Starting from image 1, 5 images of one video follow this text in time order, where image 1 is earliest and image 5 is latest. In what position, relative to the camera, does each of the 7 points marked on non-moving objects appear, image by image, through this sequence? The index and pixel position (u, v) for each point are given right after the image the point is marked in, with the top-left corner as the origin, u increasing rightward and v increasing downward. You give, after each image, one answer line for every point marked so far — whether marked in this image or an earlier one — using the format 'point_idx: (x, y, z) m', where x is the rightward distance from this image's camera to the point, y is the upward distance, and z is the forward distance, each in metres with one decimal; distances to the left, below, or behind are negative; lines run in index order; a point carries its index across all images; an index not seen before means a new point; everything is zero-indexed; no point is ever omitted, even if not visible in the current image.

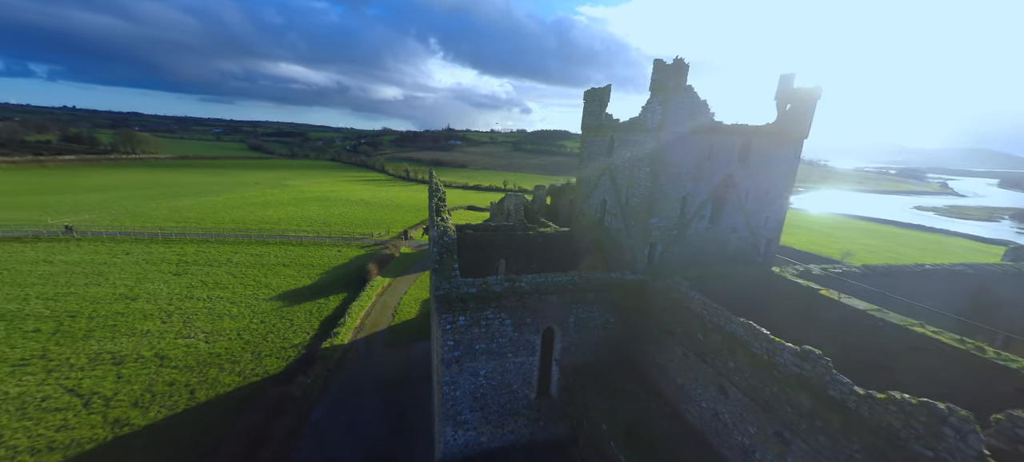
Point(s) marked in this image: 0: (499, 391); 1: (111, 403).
0: (-0.4, -5.6, +12.6) m
1: (-16.5, -7.1, +14.9) m
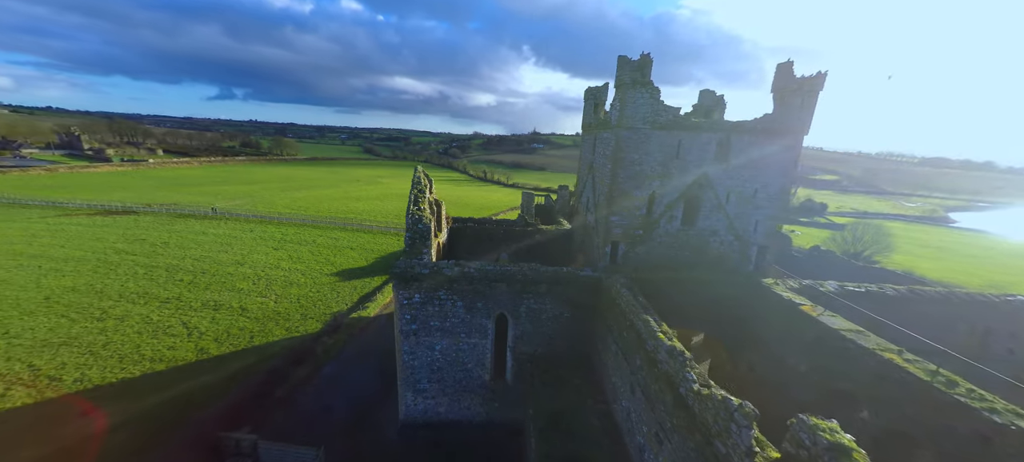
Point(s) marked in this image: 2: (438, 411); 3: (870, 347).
0: (-2.2, -5.2, +13.9) m
1: (-17.2, -5.8, +20.1) m
2: (-2.9, -7.2, +14.4) m
3: (+9.0, -2.9, +9.1) m
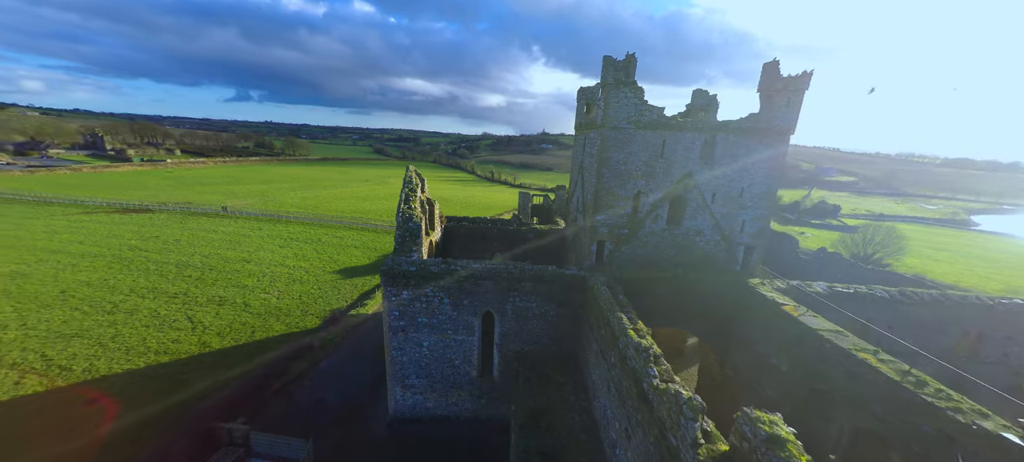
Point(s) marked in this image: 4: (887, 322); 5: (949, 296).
0: (-2.7, -5.2, +14.1) m
1: (-17.5, -5.7, +20.8) m
2: (-3.5, -7.1, +14.6) m
3: (+8.3, -2.9, +9.0) m
4: (+13.0, -3.1, +12.6) m
5: (+15.2, -2.3, +12.6) m
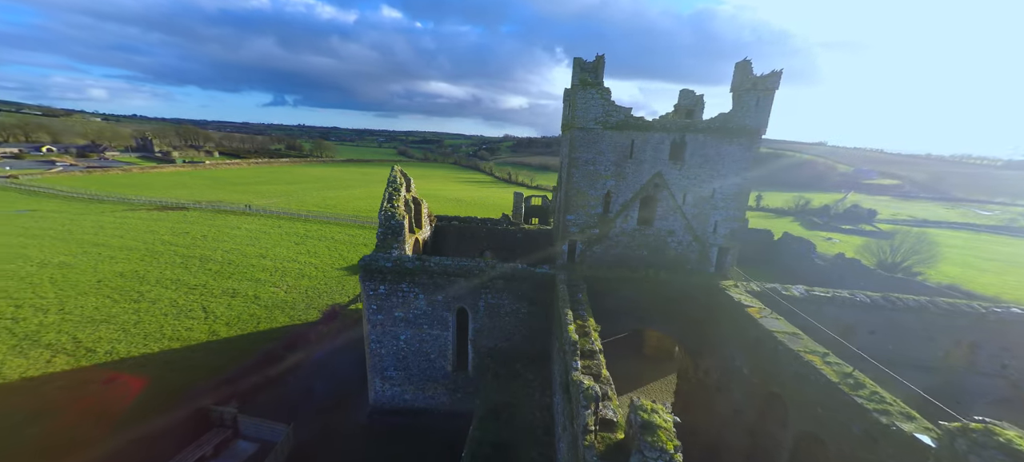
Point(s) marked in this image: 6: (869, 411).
0: (-3.8, -5.1, +14.6) m
1: (-18.1, -5.4, +22.3) m
2: (-4.5, -7.0, +15.2) m
3: (+6.9, -2.9, +8.8) m
4: (+11.9, -3.3, +12.1) m
5: (+14.0, -2.4, +11.9) m
6: (+6.5, -3.4, +6.7) m
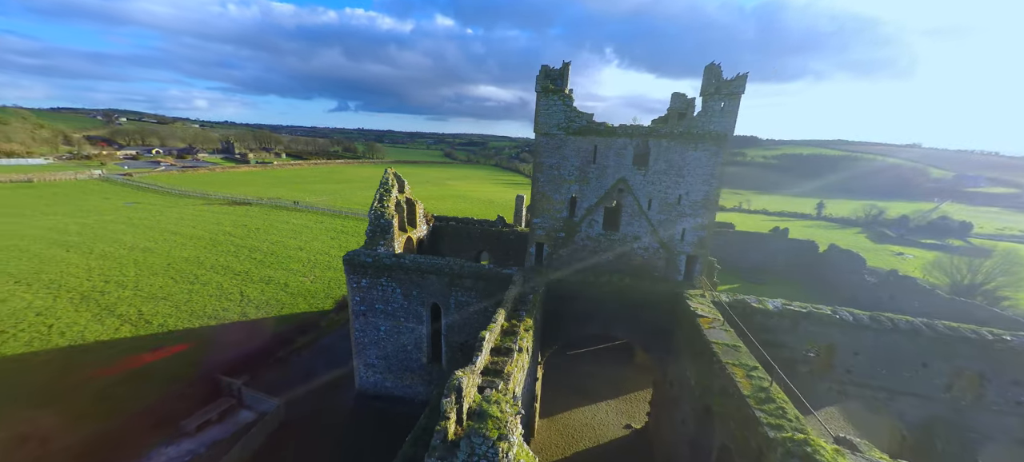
0: (-4.9, -5.0, +15.6) m
1: (-18.1, -5.0, +25.1) m
2: (-5.7, -6.9, +16.2) m
3: (+4.9, -3.1, +8.4) m
4: (+10.3, -3.6, +11.0) m
5: (+12.4, -2.9, +10.5) m
6: (+4.2, -3.5, +6.3) m
